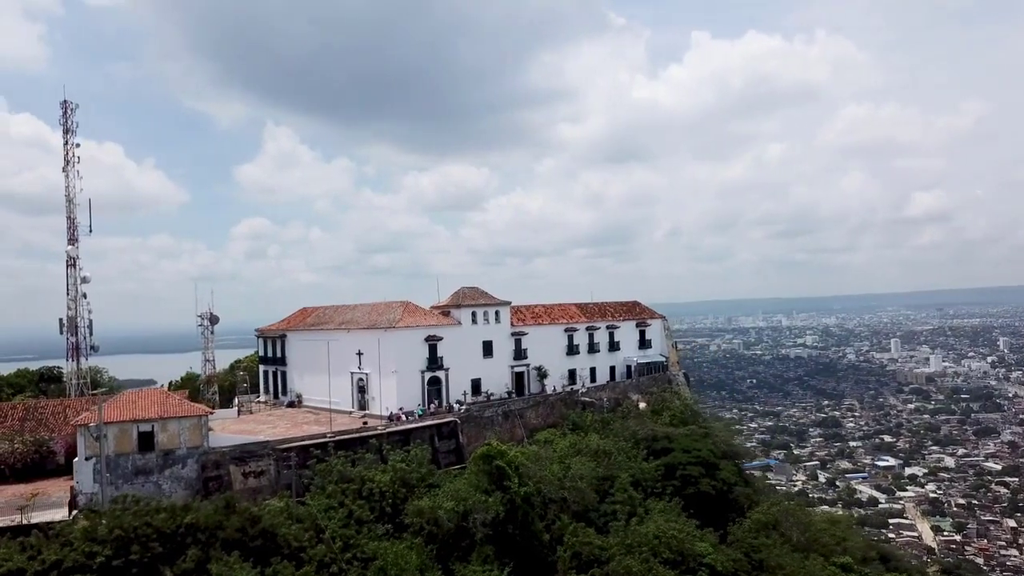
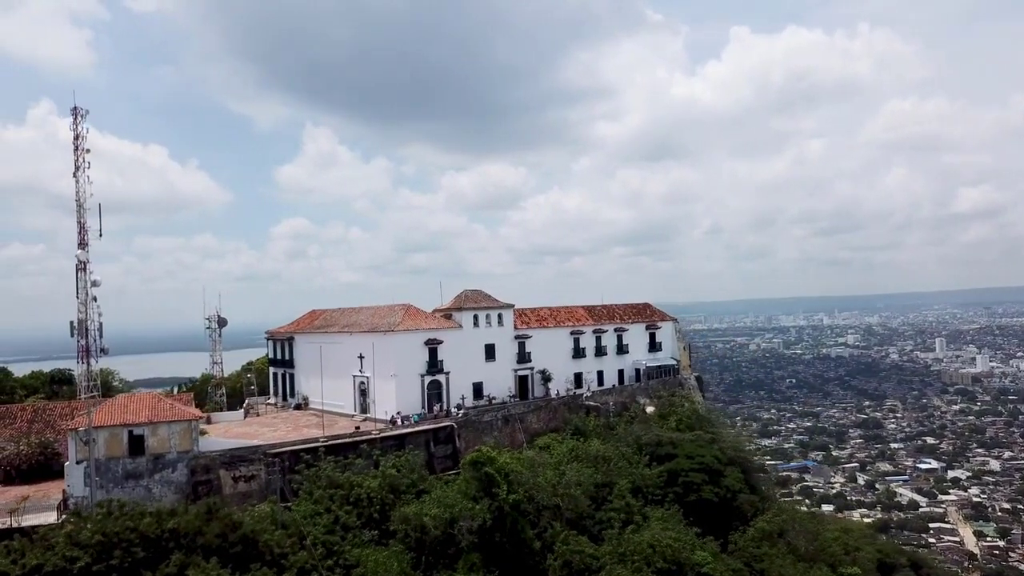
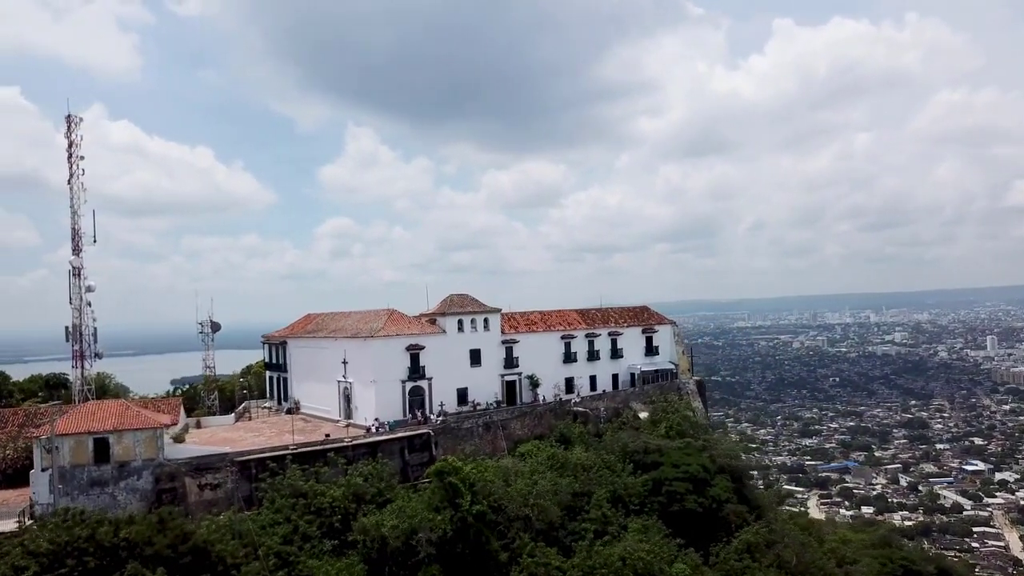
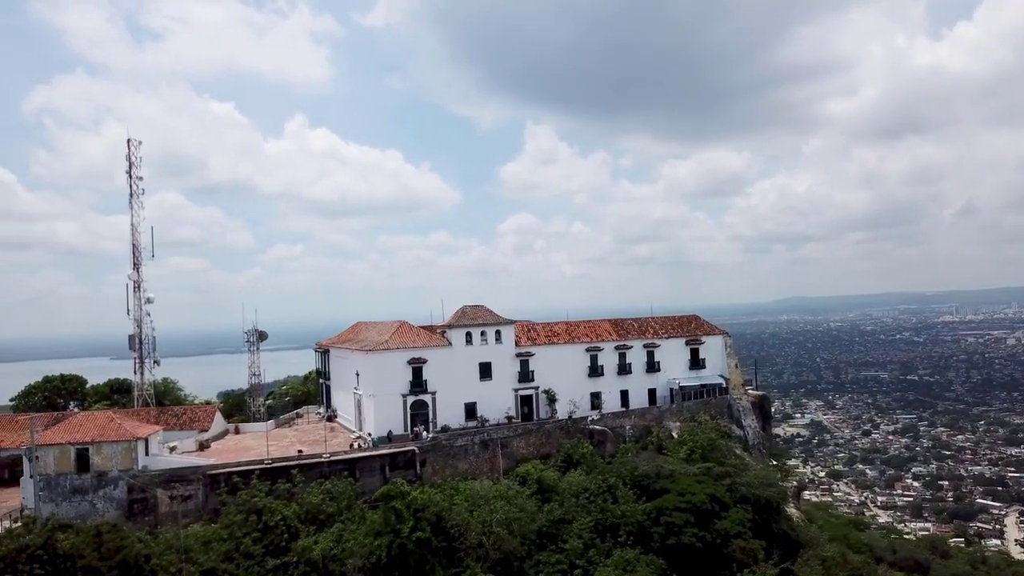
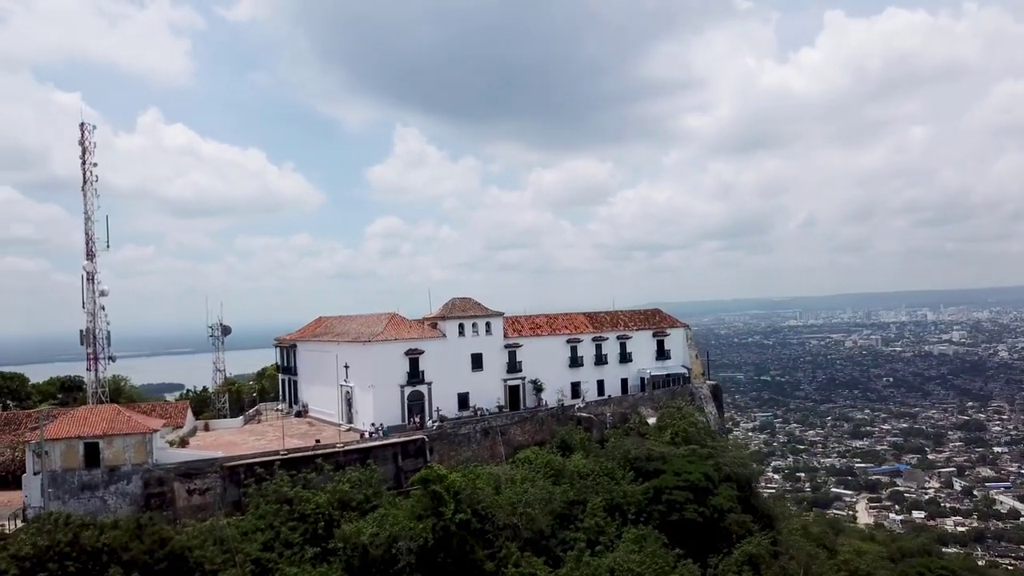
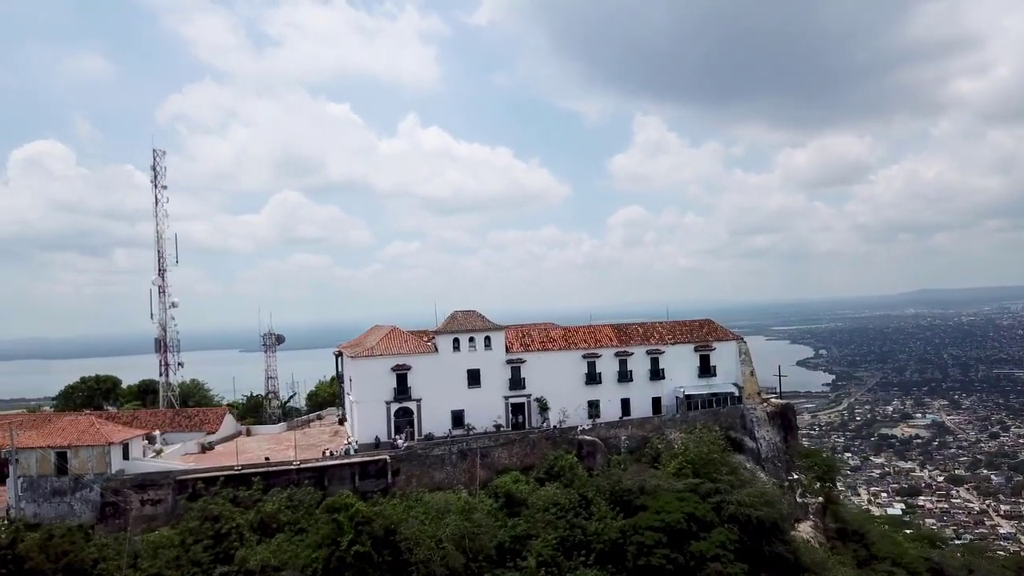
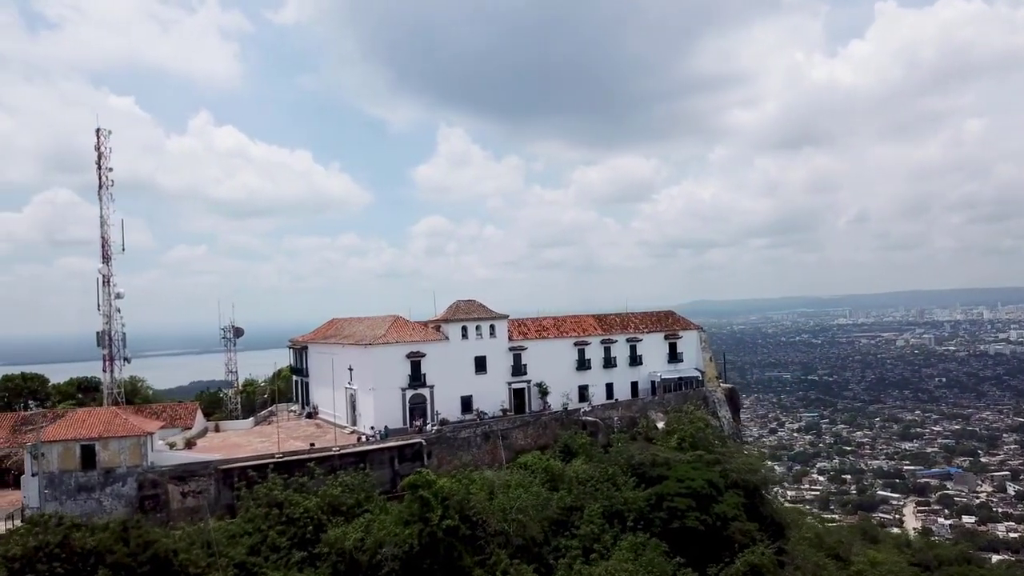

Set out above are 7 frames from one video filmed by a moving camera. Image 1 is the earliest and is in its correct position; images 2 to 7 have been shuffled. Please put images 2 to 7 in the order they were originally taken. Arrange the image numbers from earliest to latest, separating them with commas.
2, 3, 5, 7, 4, 6
